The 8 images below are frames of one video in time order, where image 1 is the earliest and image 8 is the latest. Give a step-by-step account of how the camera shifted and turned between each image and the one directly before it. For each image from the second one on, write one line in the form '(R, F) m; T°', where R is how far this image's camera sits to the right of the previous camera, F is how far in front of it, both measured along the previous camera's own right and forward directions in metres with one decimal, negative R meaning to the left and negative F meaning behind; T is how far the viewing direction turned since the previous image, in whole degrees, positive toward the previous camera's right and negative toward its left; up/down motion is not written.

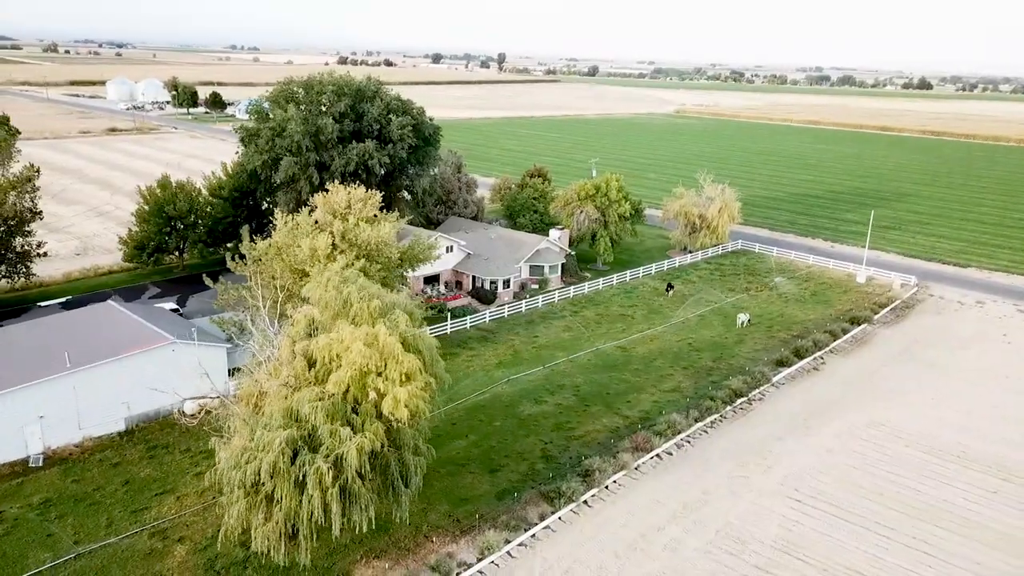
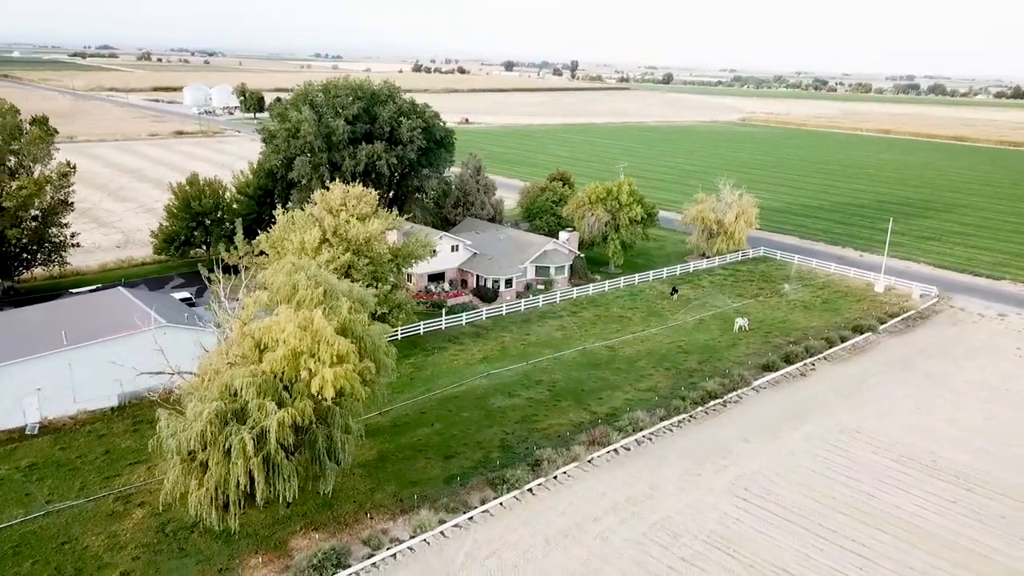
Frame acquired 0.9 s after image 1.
(+3.1, -0.7) m; -5°
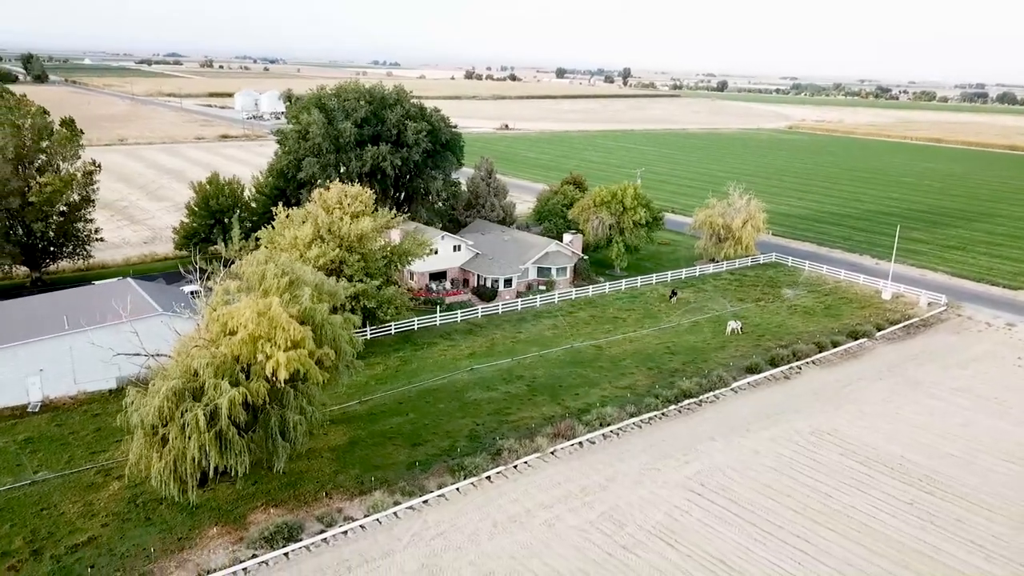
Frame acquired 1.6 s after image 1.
(+2.4, -0.7) m; -4°
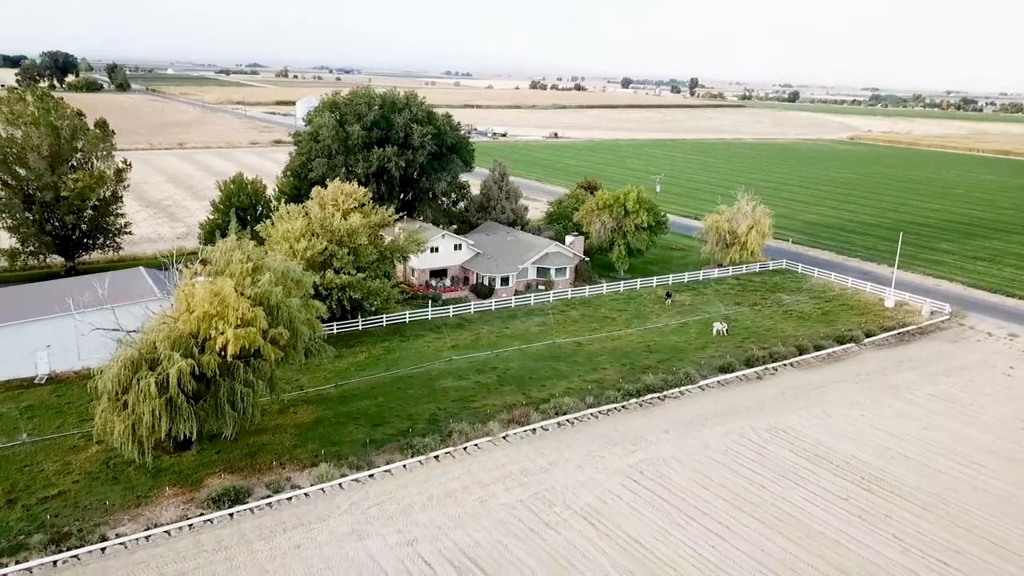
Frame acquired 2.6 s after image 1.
(+3.3, -1.1) m; -5°
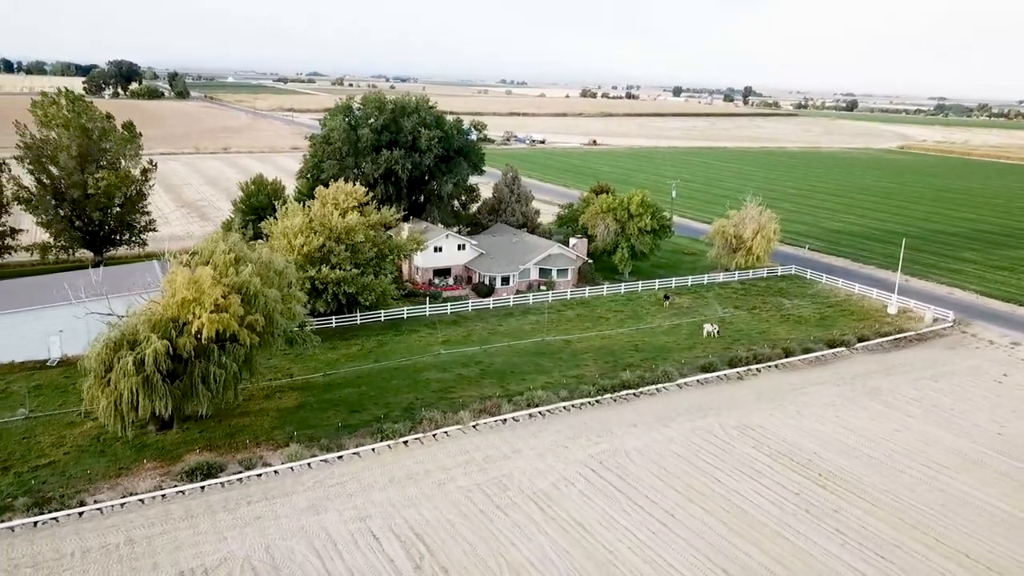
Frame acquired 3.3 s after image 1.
(+2.5, -0.9) m; -4°
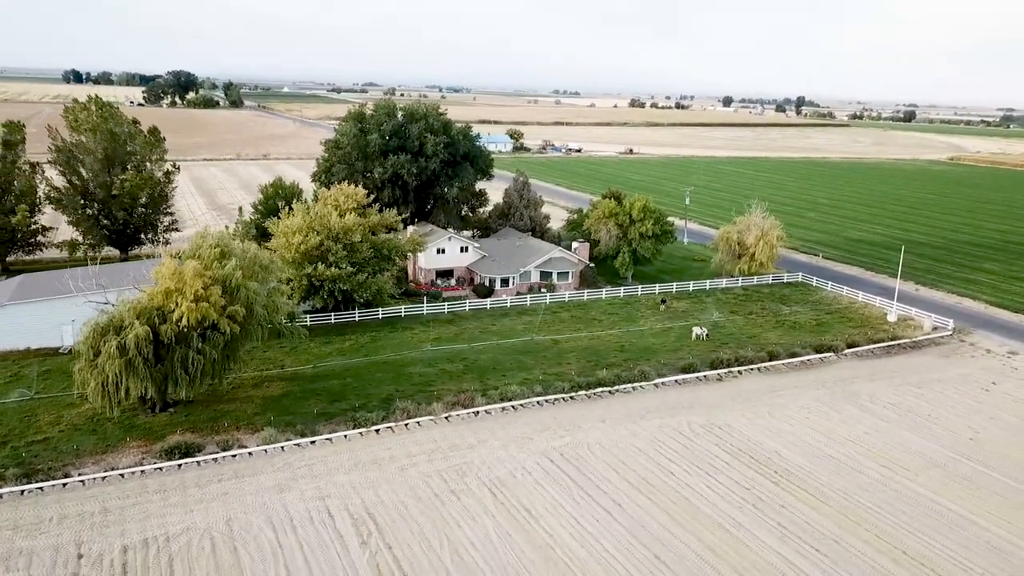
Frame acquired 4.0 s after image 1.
(+2.5, -0.9) m; -4°
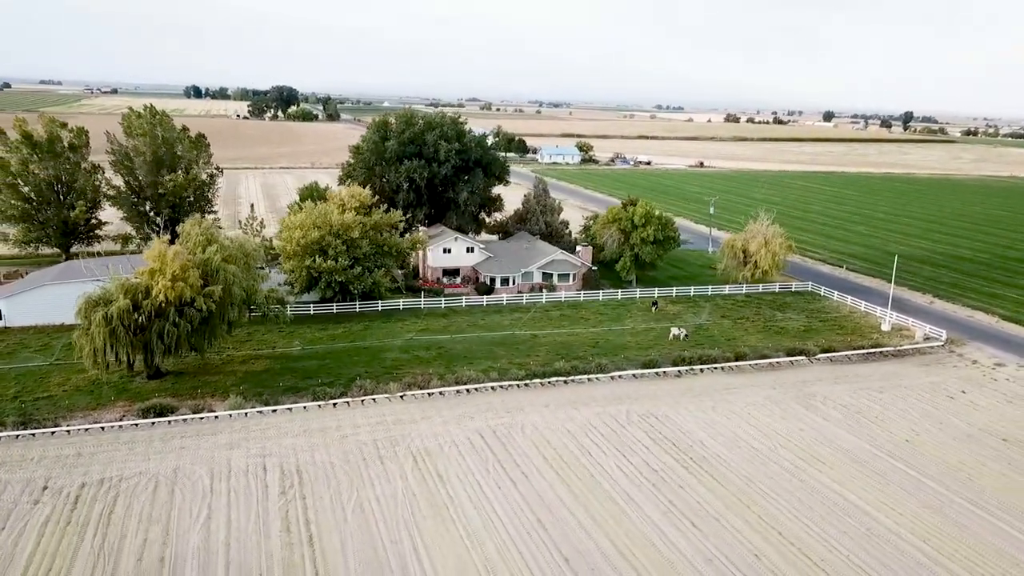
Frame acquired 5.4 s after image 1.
(+5.1, -1.8) m; -7°
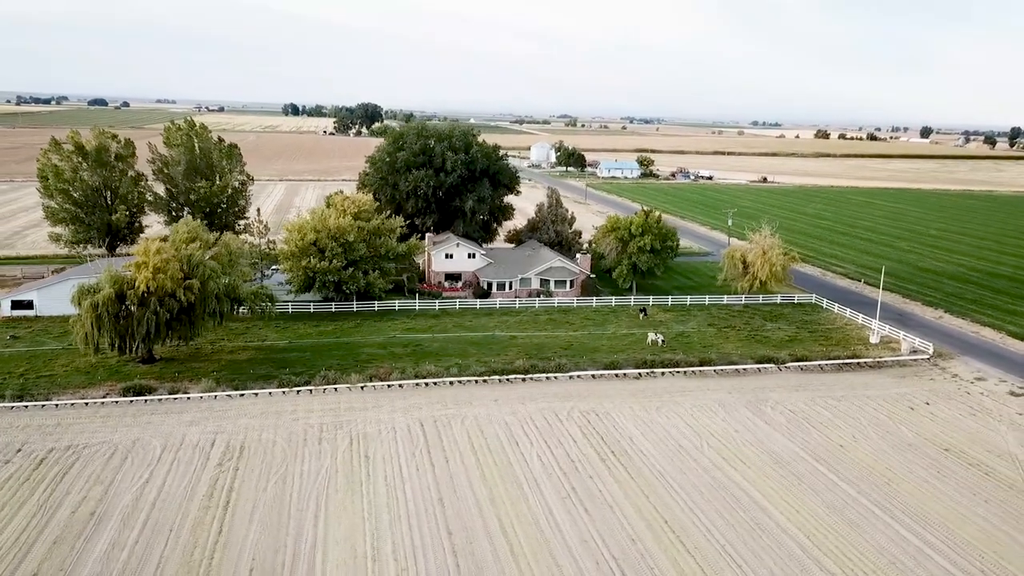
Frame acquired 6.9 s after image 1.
(+5.0, -1.2) m; -6°
